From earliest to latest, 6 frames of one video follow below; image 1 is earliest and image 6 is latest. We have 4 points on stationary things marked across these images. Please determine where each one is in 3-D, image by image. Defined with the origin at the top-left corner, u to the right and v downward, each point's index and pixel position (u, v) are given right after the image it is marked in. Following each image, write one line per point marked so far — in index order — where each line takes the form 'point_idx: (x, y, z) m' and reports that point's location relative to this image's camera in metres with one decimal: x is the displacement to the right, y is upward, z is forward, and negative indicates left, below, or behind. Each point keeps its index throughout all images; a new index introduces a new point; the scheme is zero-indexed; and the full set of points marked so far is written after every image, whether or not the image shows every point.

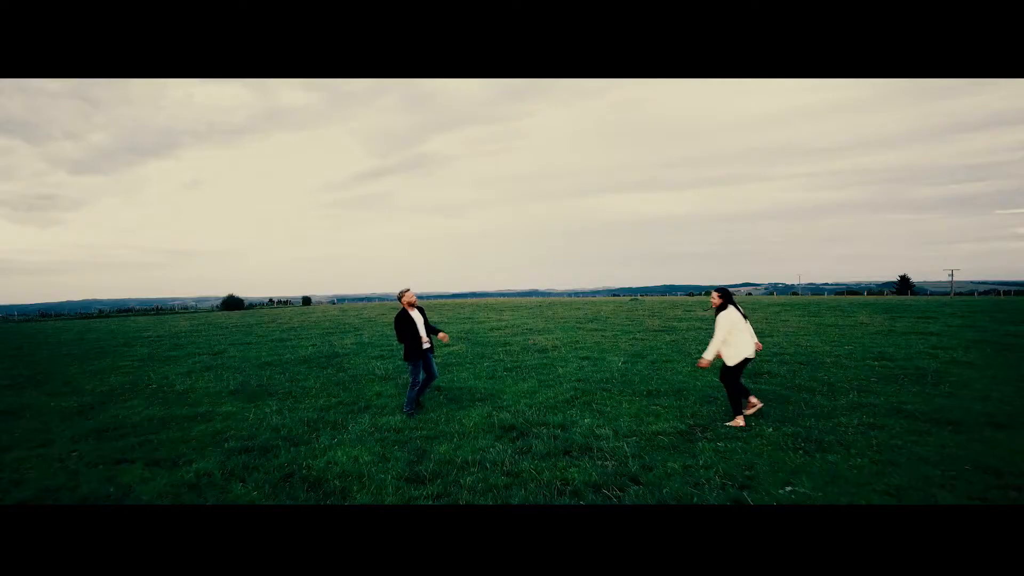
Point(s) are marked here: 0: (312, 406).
0: (-4.4, -2.6, +8.6) m
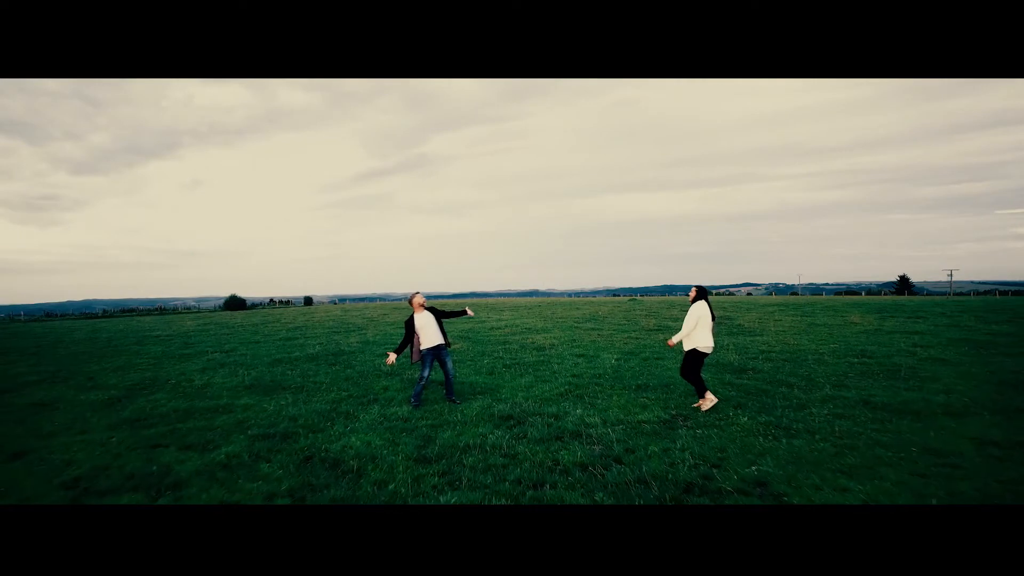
0: (-4.5, -2.6, +9.2) m
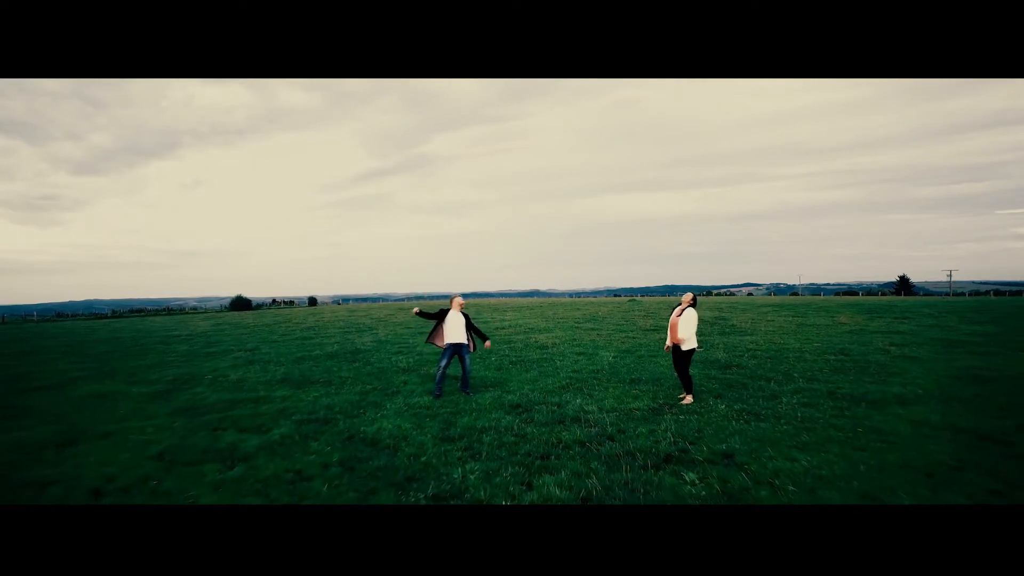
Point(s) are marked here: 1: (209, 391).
0: (-4.3, -2.8, +10.3) m
1: (-8.5, -2.9, +10.9) m
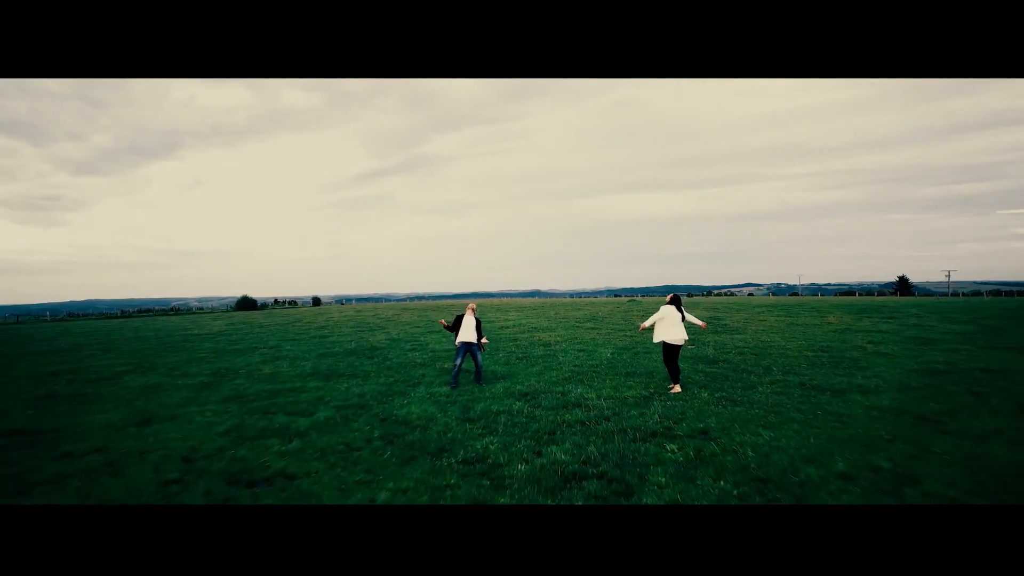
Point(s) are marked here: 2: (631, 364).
0: (-4.0, -2.8, +11.6) m
1: (-8.3, -3.0, +12.1) m
2: (+4.2, -2.7, +13.5) m
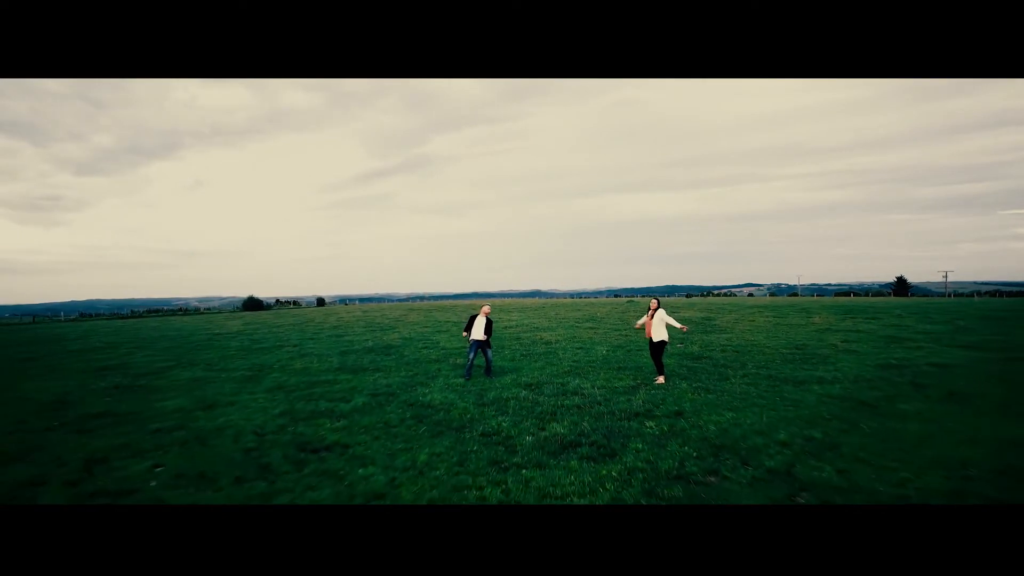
0: (-3.8, -3.0, +13.2) m
1: (-8.1, -3.1, +13.7) m
2: (+4.4, -2.8, +15.1) m
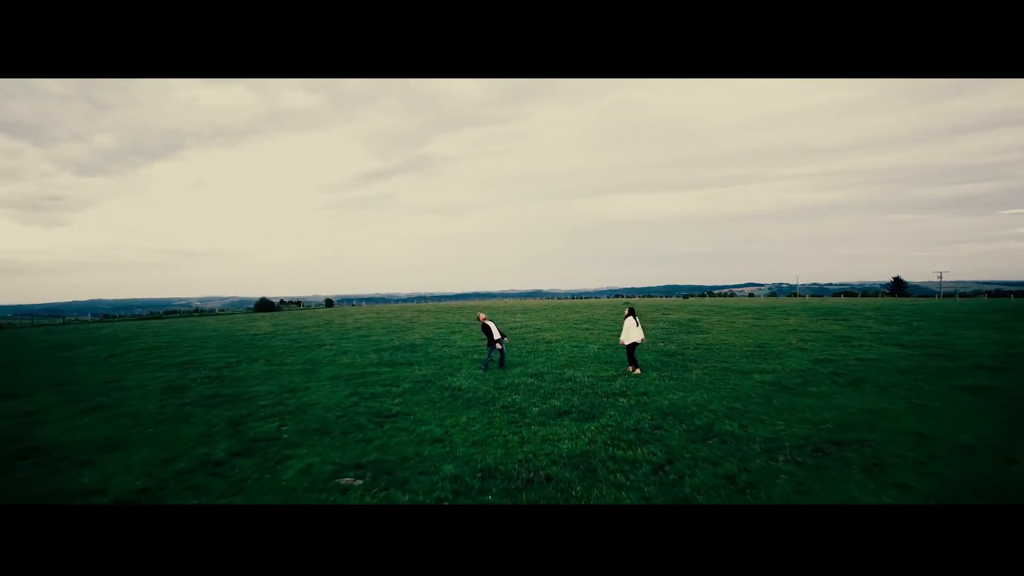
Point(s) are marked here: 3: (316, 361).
0: (-2.0, -3.2, +13.8) m
1: (-6.2, -3.3, +14.3) m
2: (+6.3, -3.0, +15.7) m
3: (-8.1, -3.3, +15.5) m
